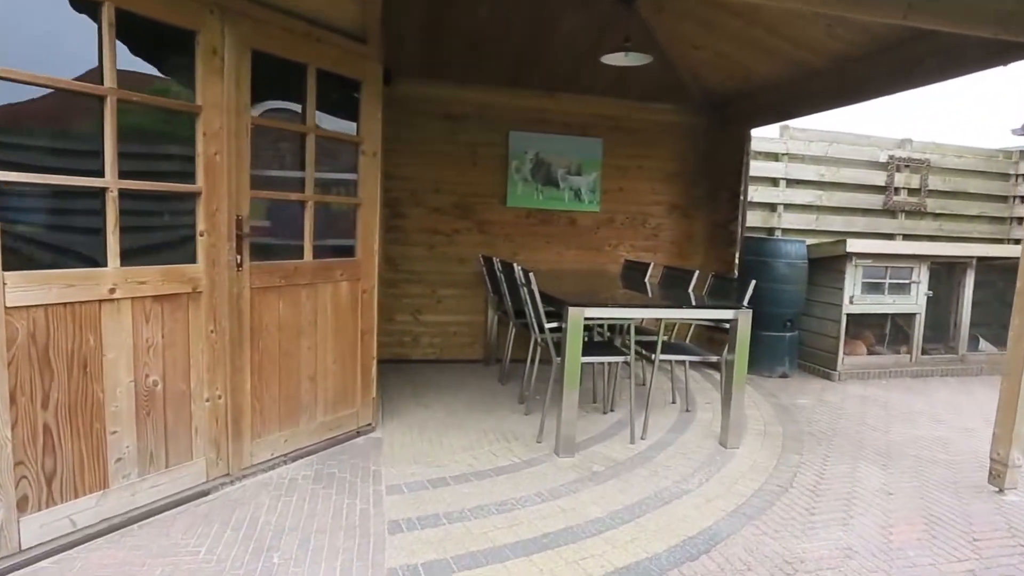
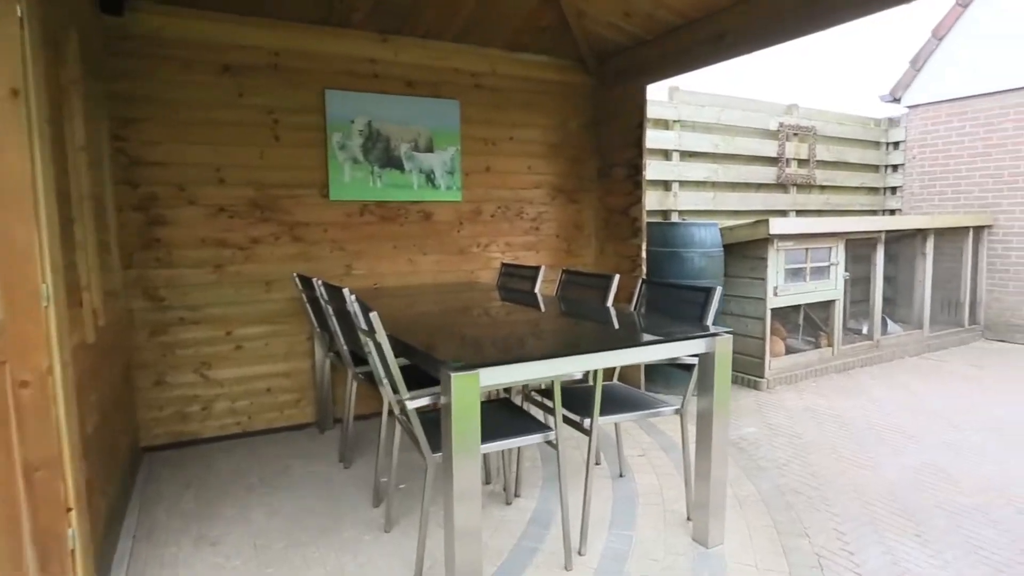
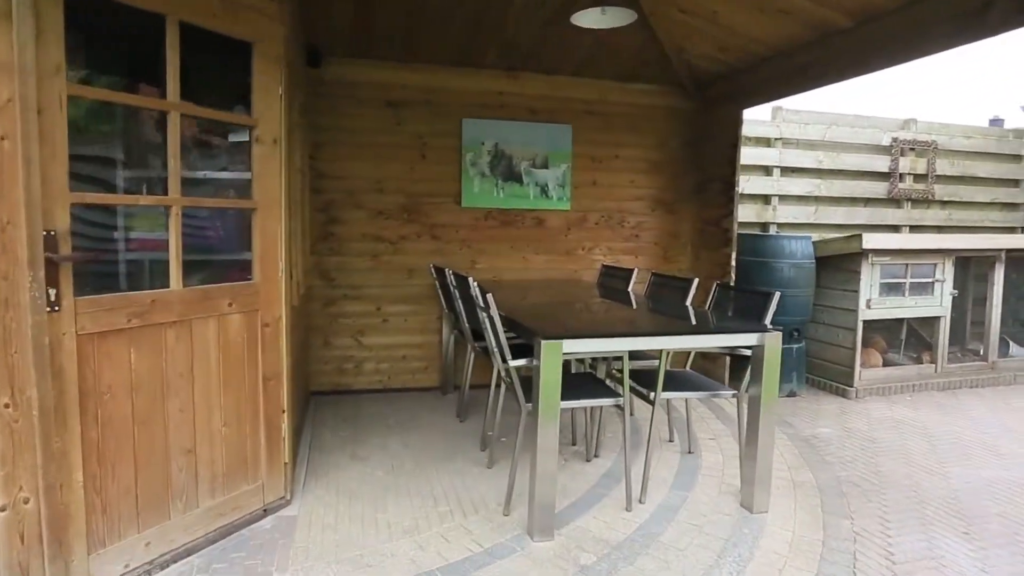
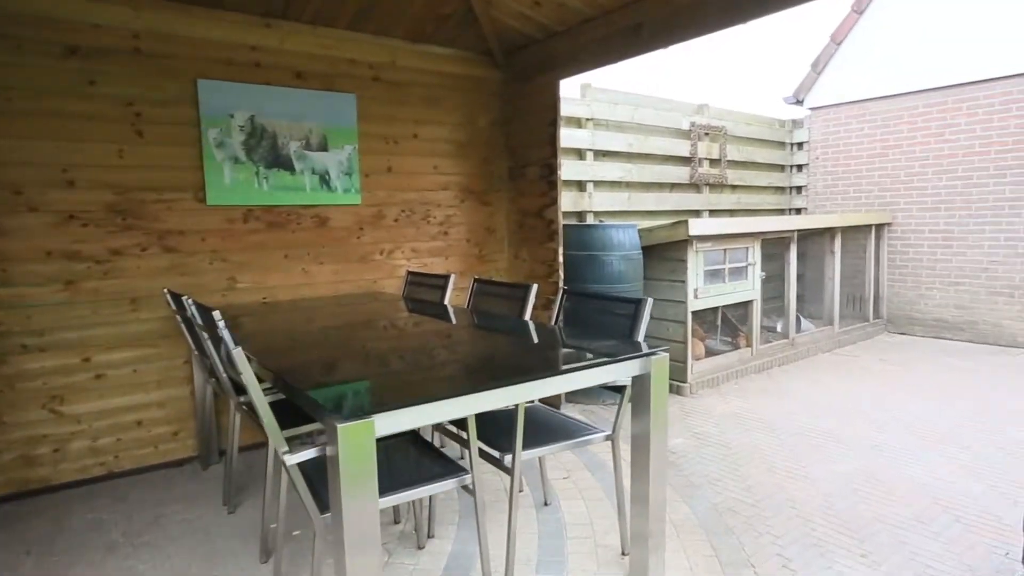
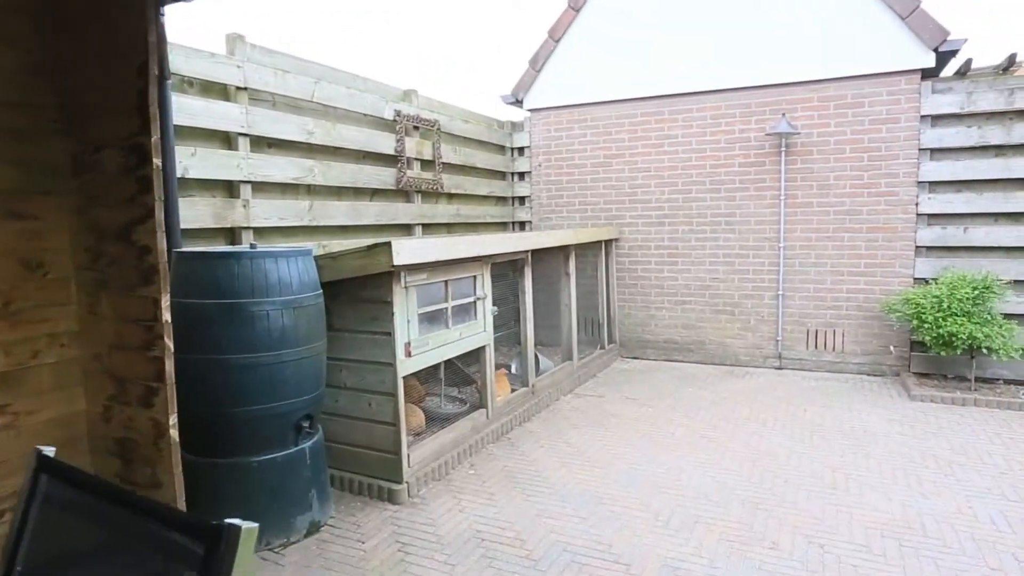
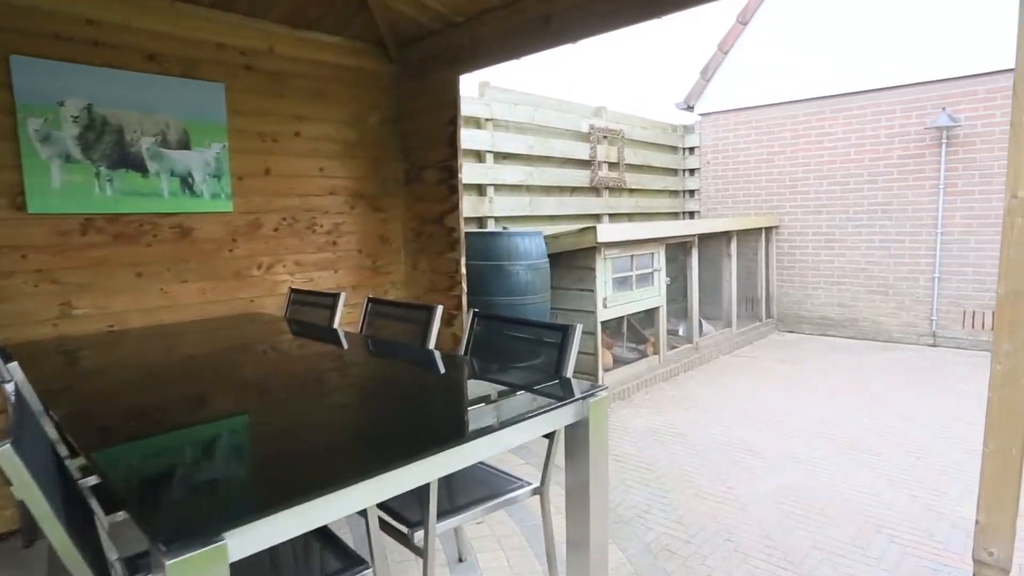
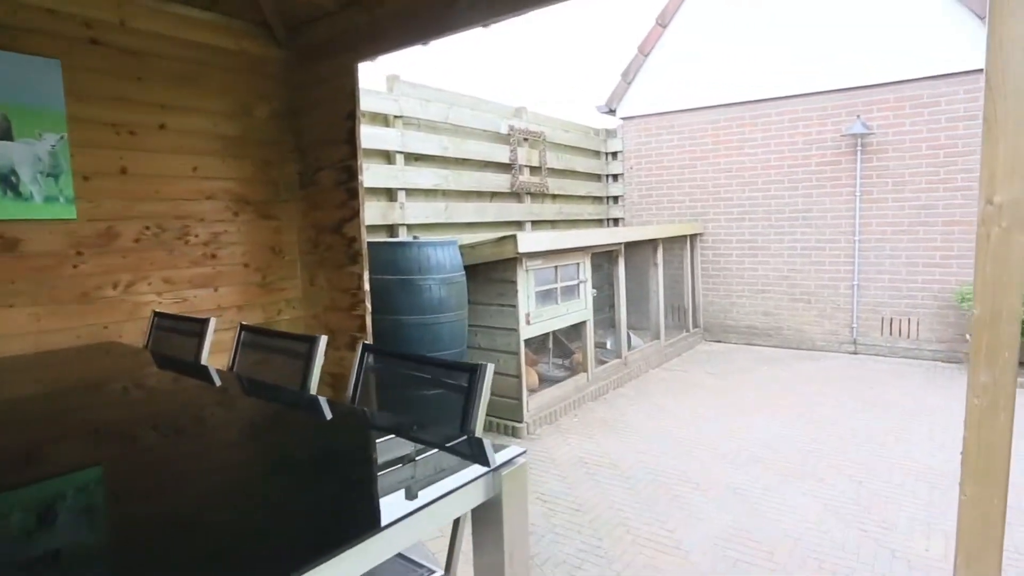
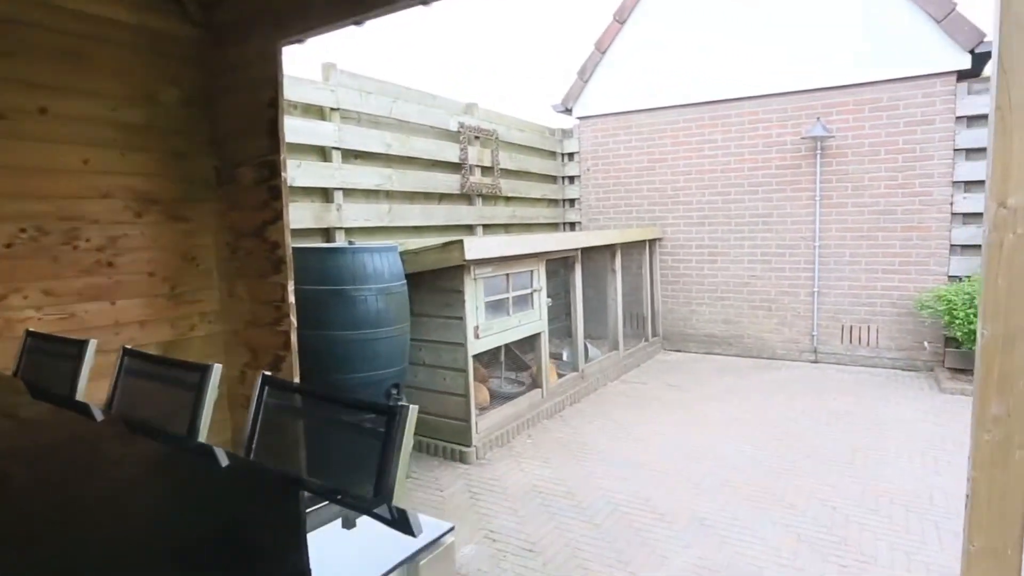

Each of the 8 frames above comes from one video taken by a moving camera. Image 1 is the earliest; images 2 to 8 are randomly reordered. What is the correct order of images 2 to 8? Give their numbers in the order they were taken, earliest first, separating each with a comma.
3, 2, 4, 6, 7, 8, 5
